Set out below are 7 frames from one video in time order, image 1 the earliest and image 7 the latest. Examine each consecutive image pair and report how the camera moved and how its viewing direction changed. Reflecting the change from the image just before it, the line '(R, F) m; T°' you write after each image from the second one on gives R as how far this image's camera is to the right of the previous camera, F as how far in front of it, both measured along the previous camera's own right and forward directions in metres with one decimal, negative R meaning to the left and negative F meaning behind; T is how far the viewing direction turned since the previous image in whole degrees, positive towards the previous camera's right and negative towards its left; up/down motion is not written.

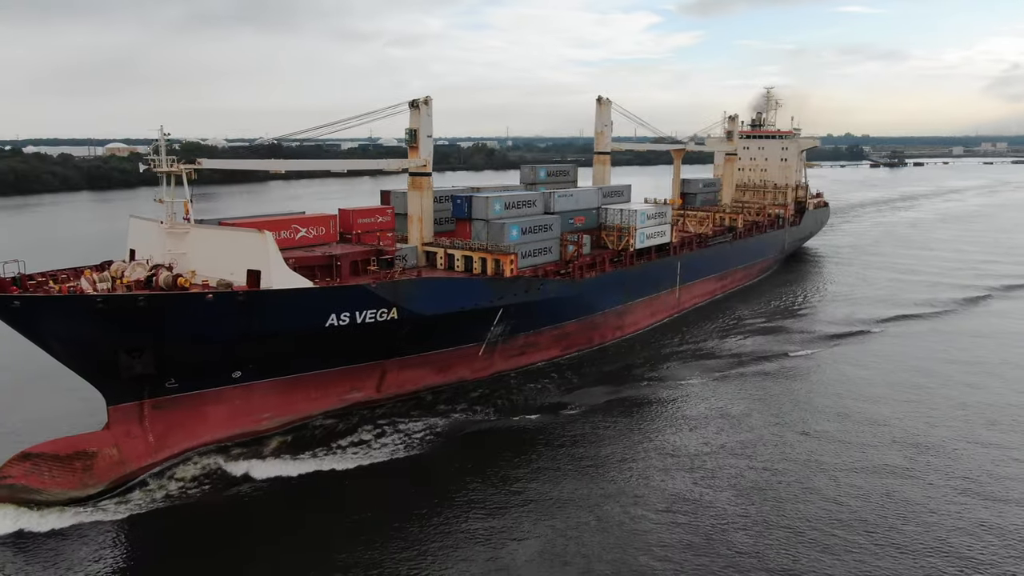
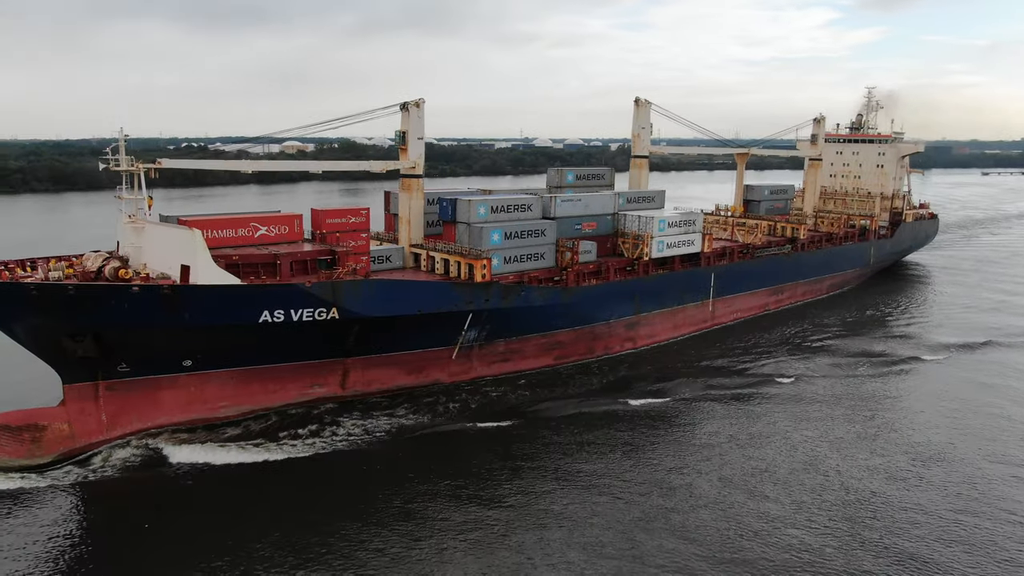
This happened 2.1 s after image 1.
(+3.9, +0.7) m; -11°
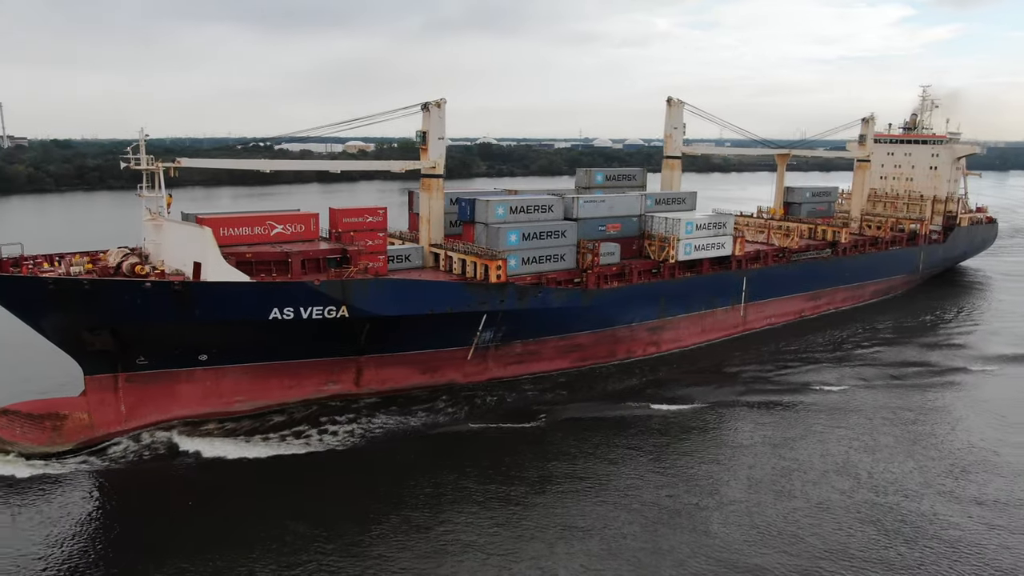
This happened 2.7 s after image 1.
(+0.9, +0.1) m; -4°
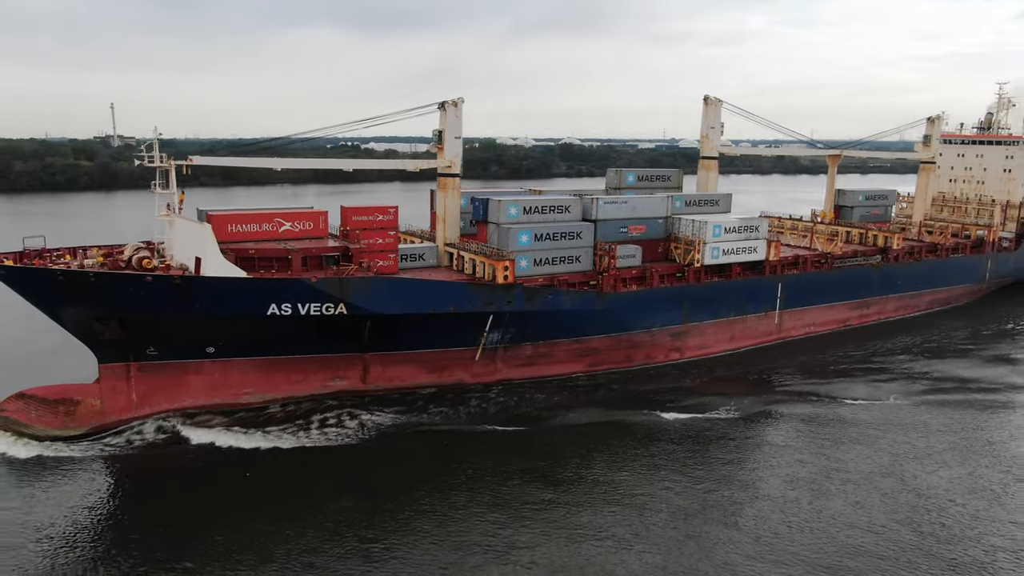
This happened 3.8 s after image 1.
(+1.6, +0.3) m; -6°
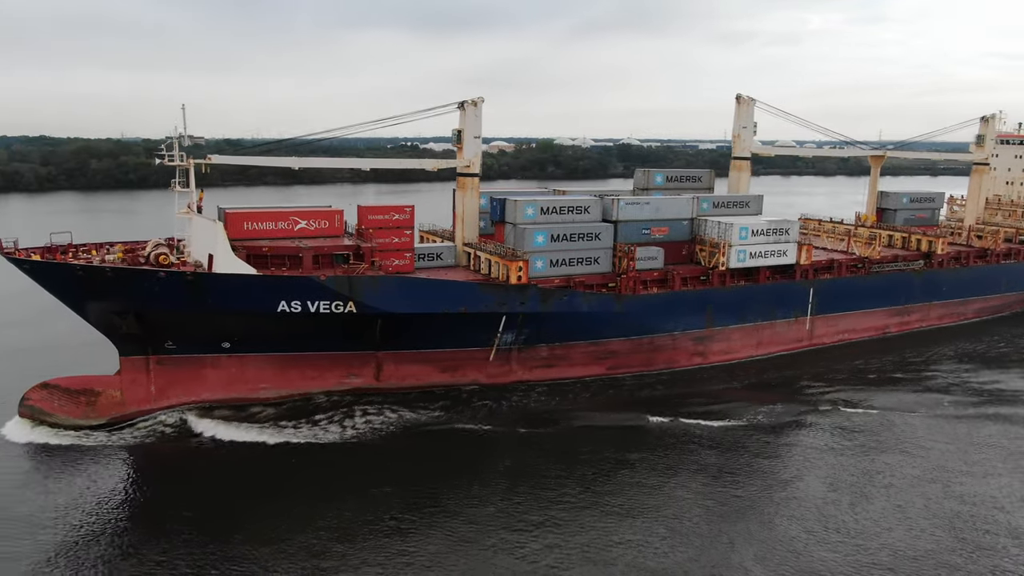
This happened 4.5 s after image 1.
(+0.9, +0.1) m; -4°
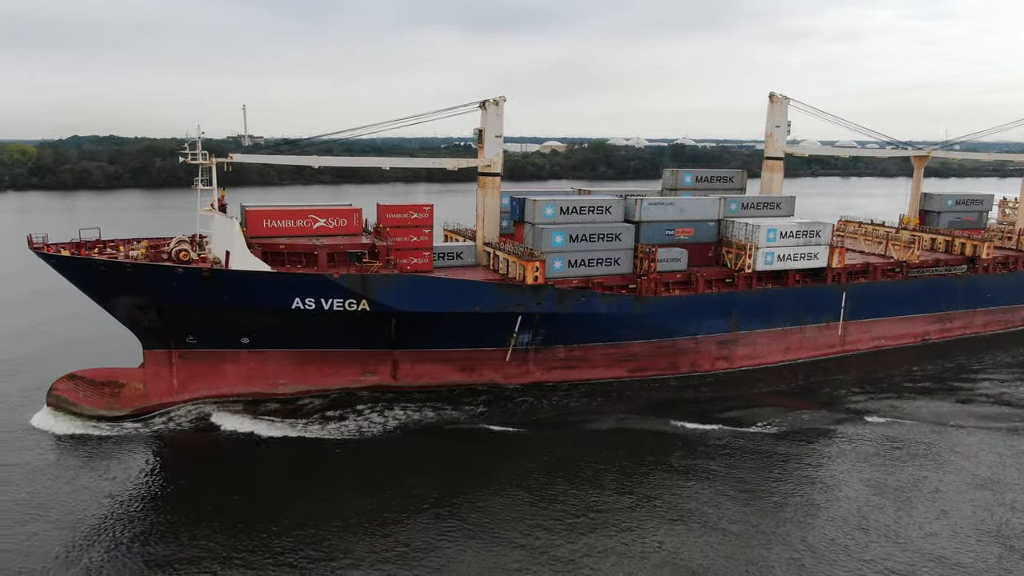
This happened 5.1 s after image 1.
(+0.8, +0.1) m; -4°
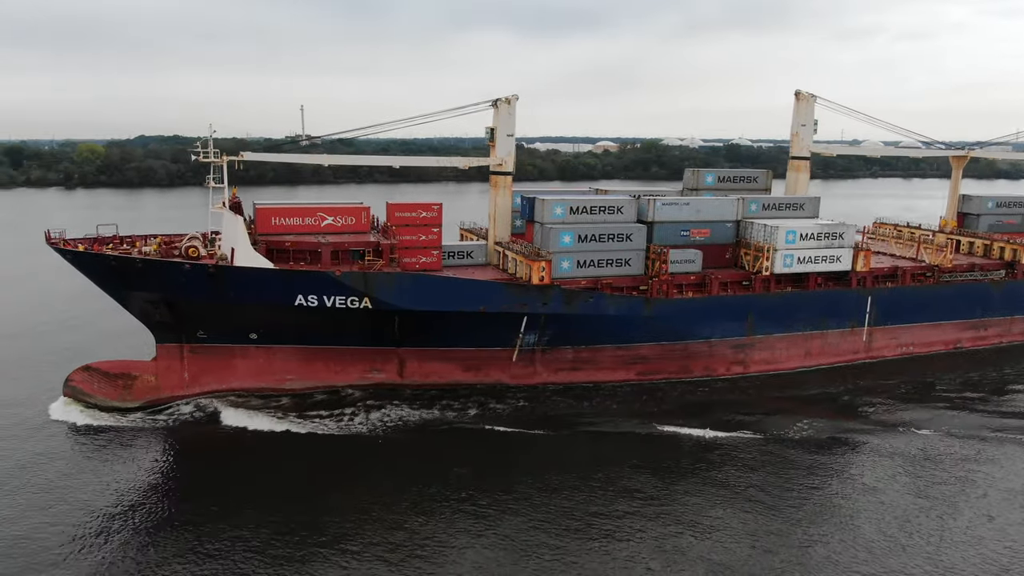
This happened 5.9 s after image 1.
(+1.0, +0.1) m; -4°
